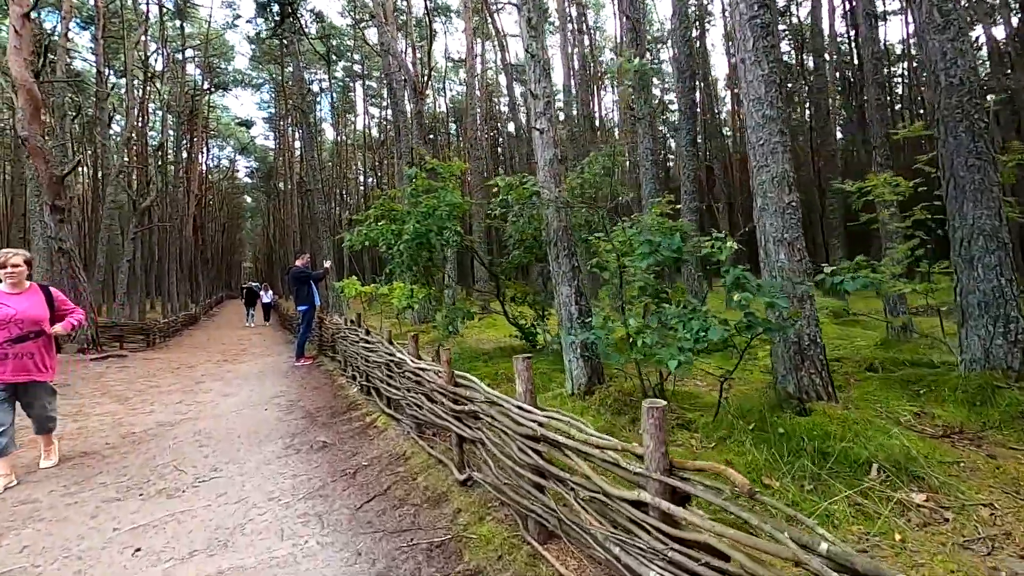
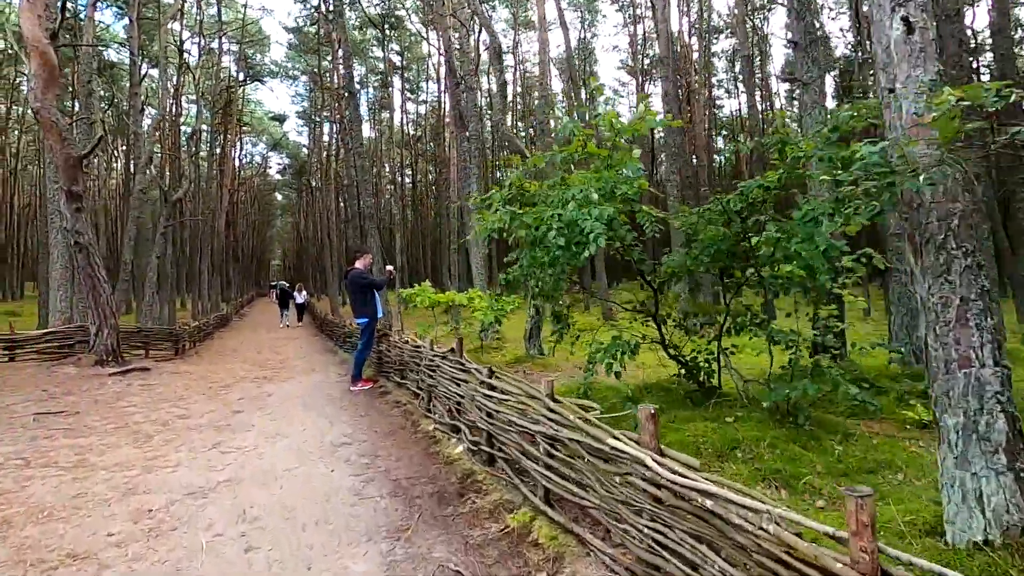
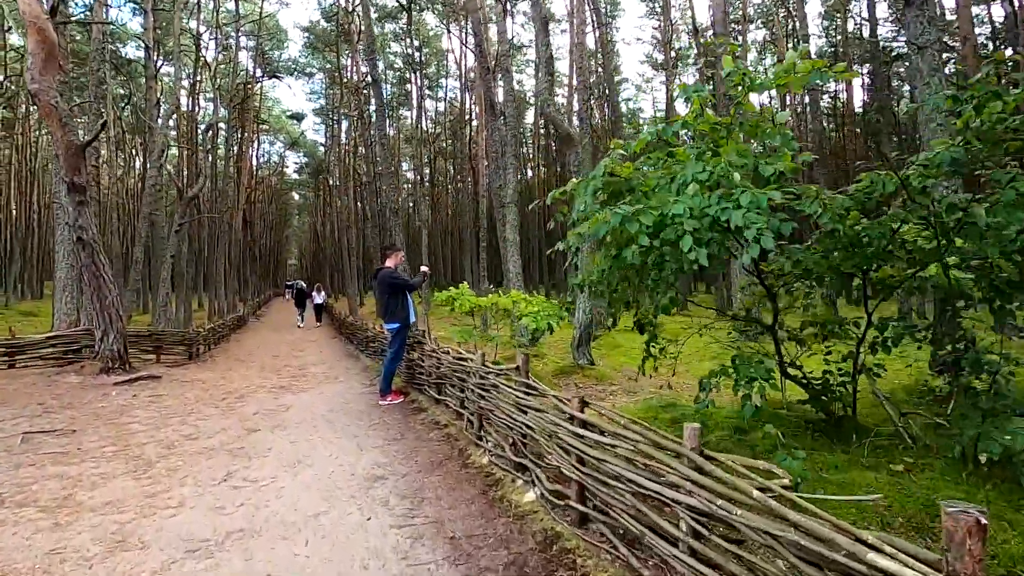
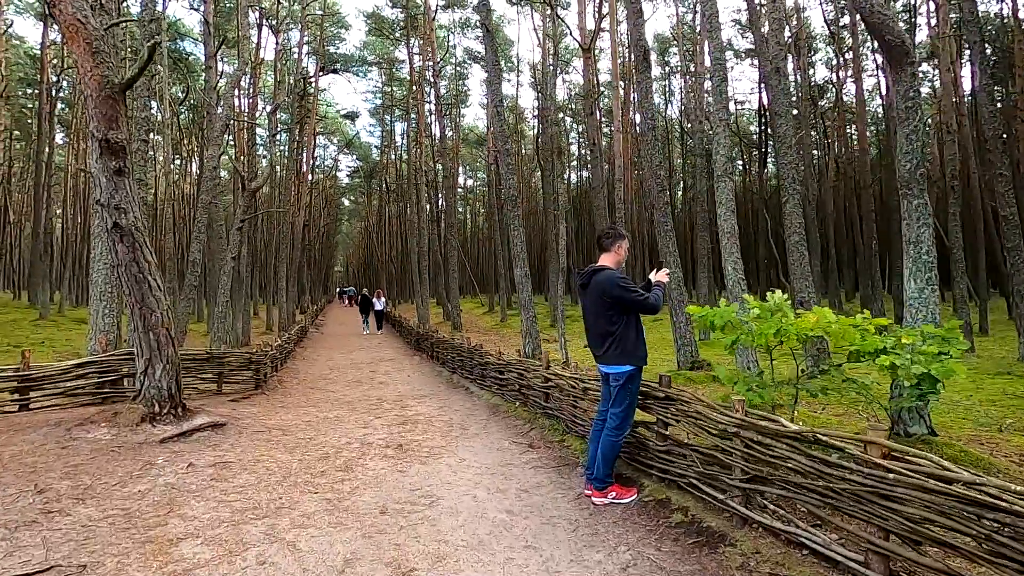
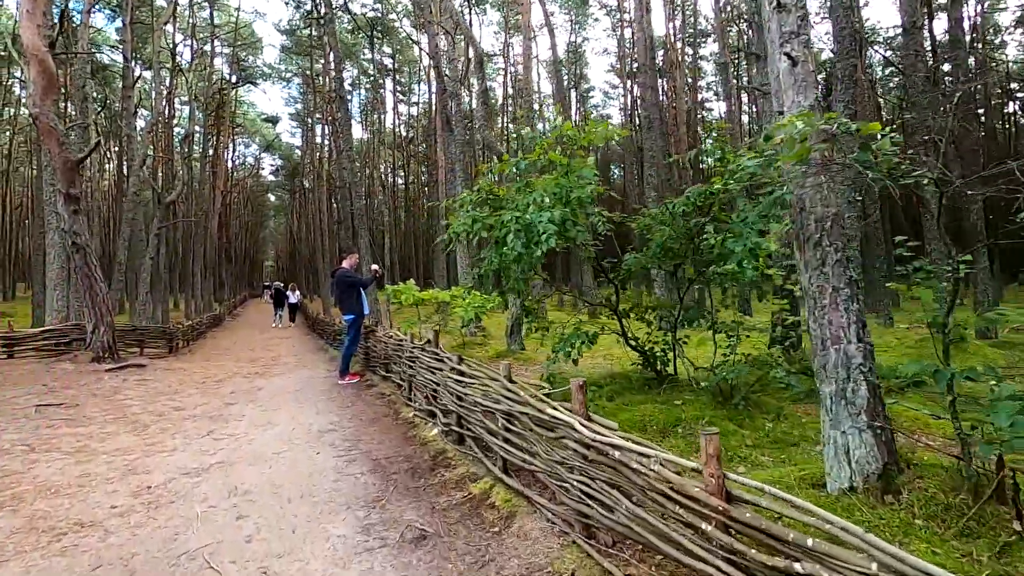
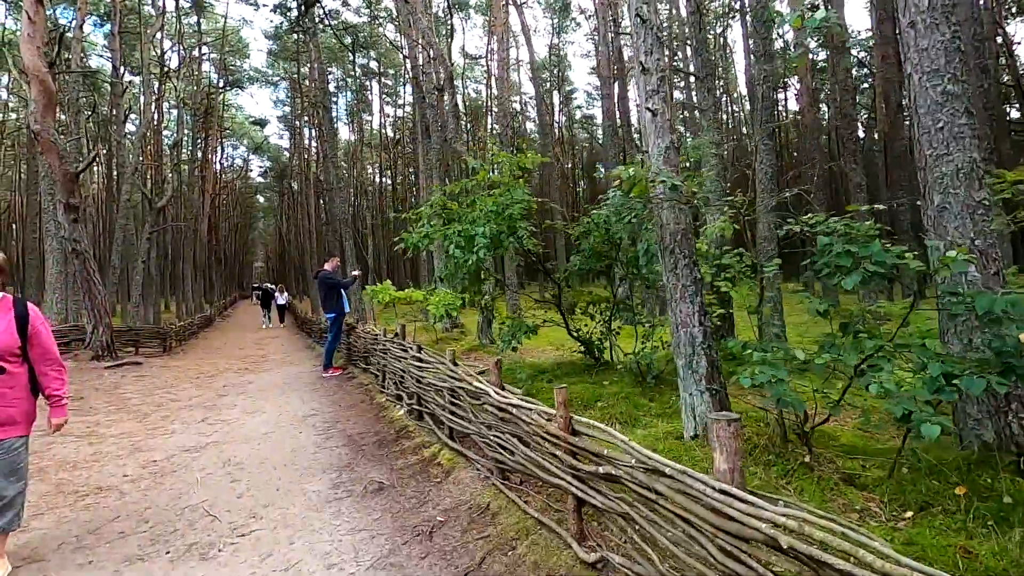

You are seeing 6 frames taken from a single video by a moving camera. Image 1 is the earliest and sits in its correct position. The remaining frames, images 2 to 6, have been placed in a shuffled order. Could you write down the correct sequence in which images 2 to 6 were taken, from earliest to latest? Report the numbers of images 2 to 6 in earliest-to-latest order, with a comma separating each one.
6, 5, 2, 3, 4
